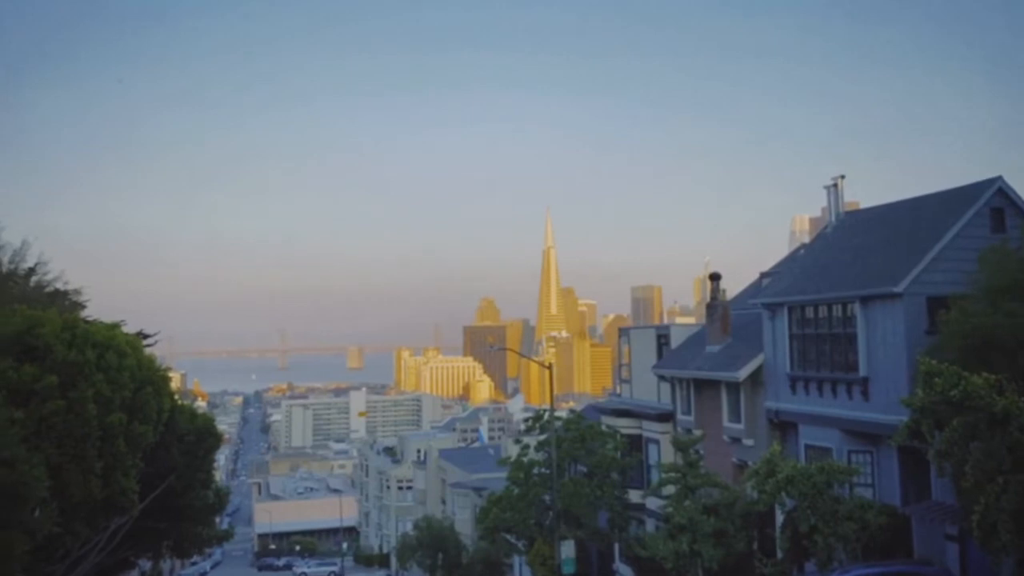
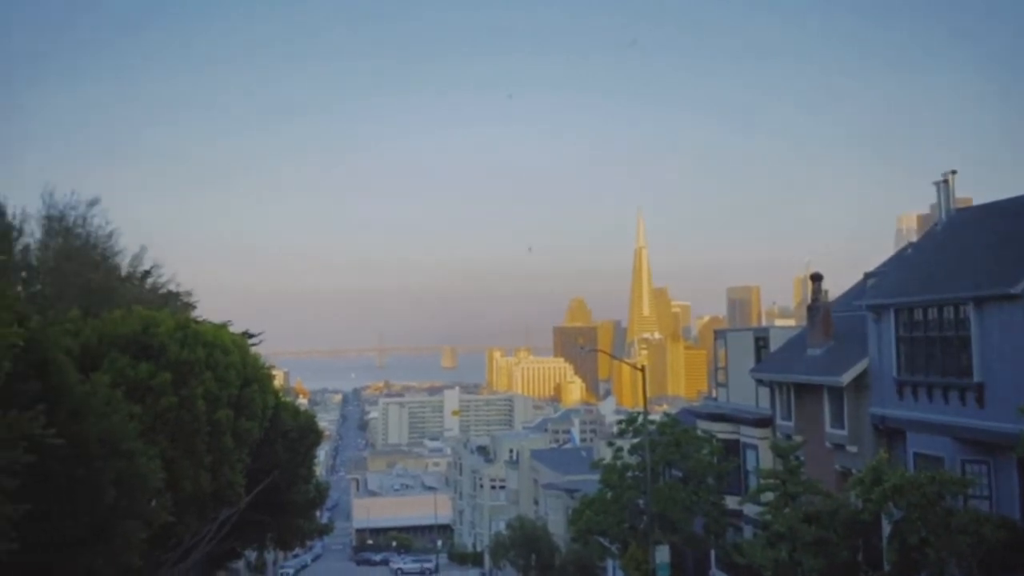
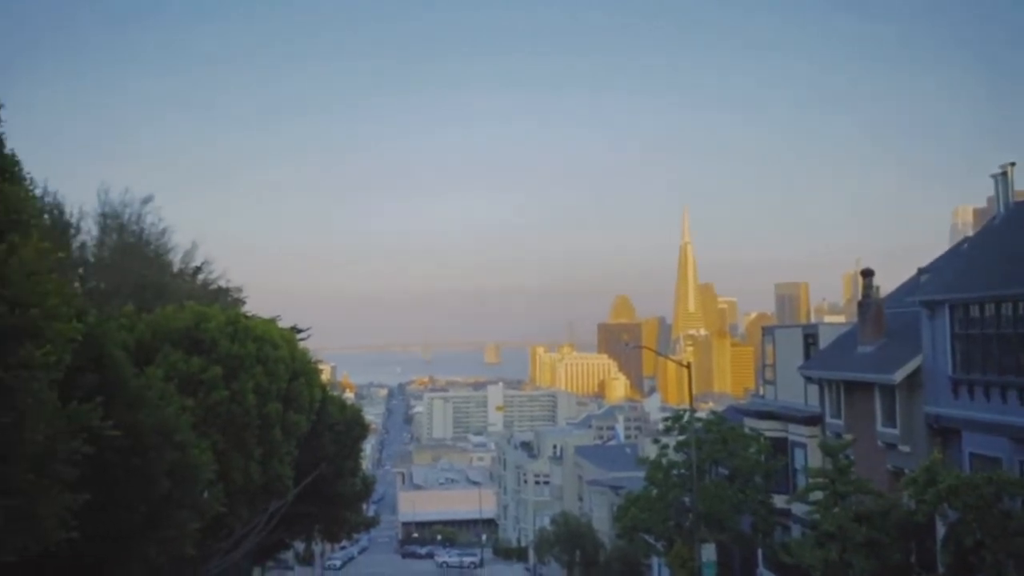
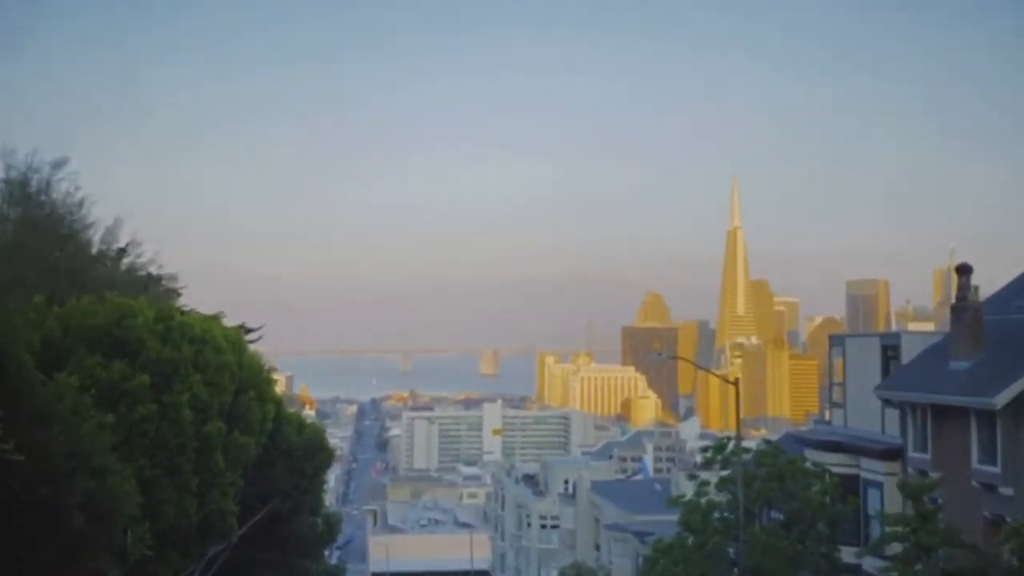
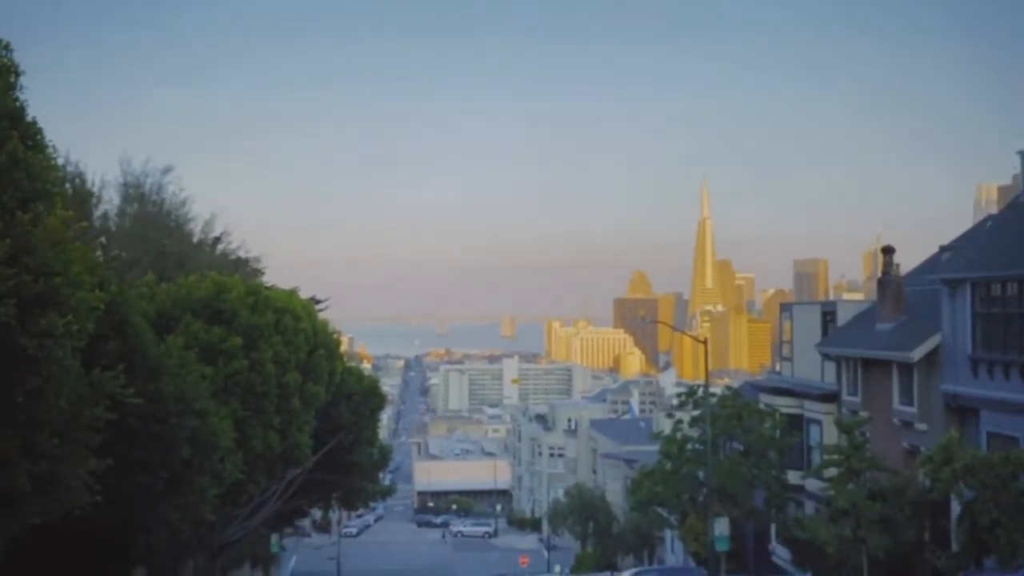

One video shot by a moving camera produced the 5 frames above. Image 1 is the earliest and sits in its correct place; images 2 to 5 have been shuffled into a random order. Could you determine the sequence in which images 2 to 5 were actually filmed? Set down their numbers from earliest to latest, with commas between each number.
2, 3, 5, 4
